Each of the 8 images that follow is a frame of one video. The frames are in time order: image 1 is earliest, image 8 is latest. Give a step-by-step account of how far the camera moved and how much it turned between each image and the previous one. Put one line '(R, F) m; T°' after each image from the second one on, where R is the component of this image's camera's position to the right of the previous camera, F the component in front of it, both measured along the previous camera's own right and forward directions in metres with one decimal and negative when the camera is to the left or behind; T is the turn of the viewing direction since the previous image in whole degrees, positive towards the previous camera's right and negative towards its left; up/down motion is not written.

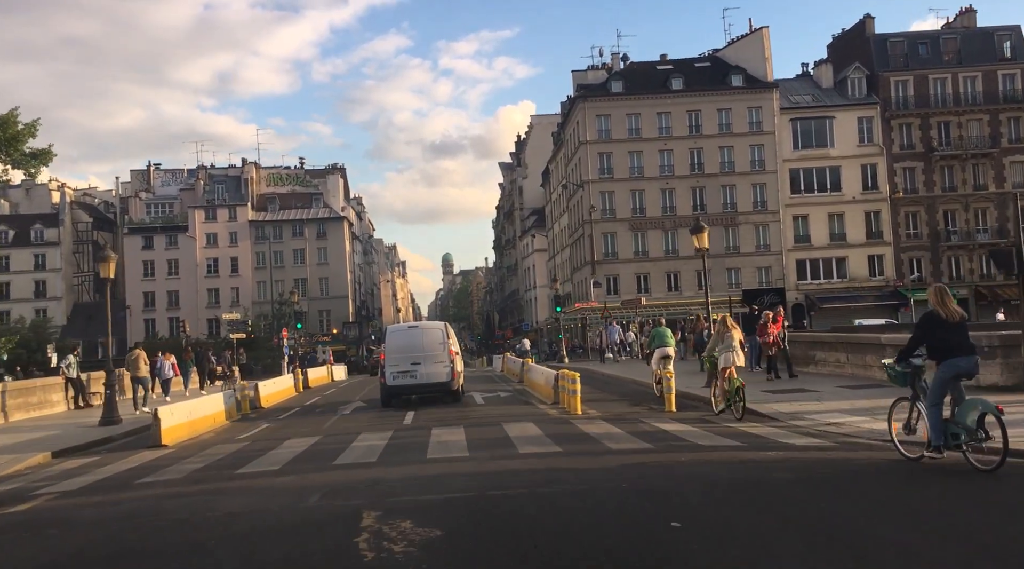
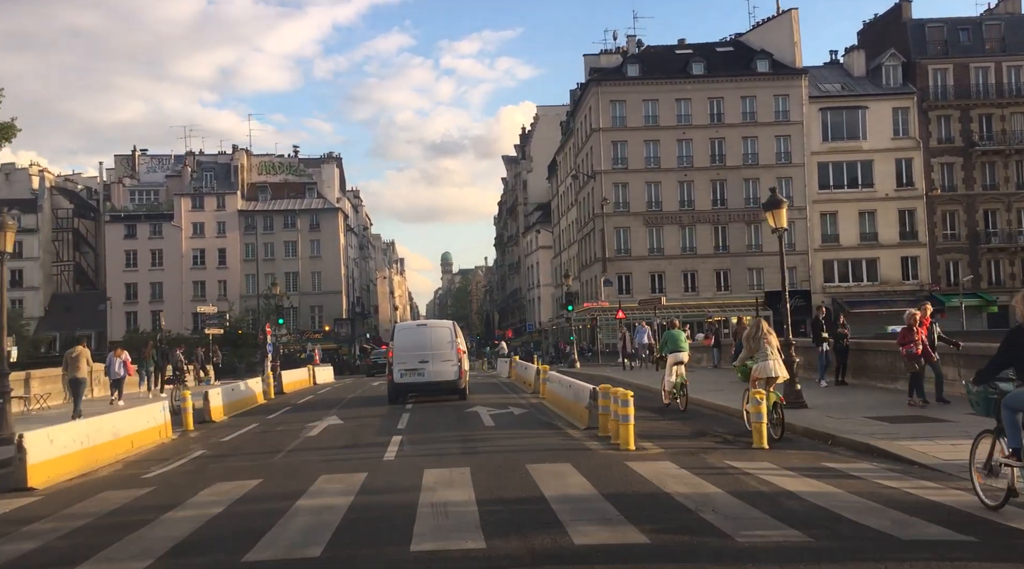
(-0.4, +4.9) m; 0°
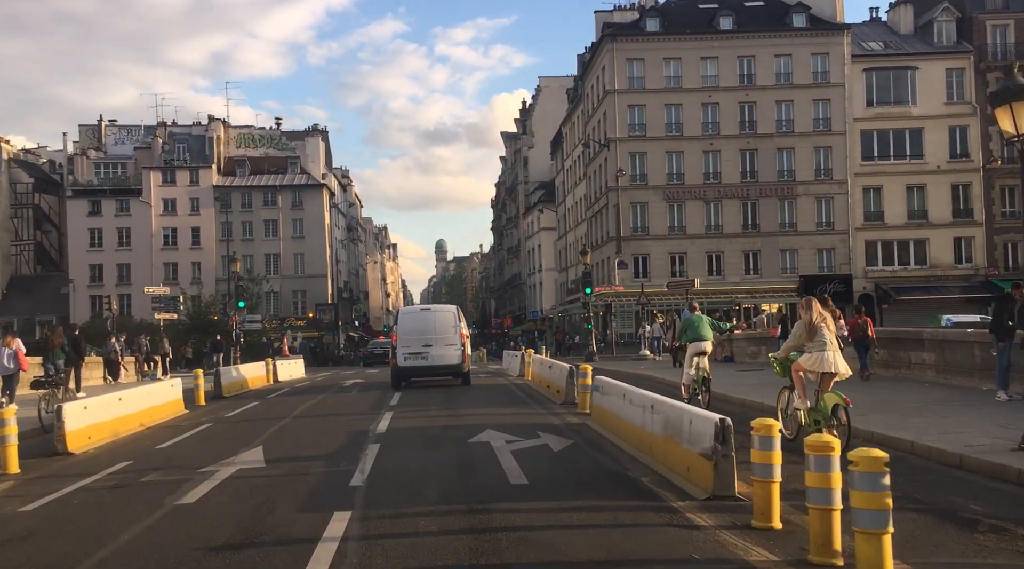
(-0.5, +7.0) m; 0°
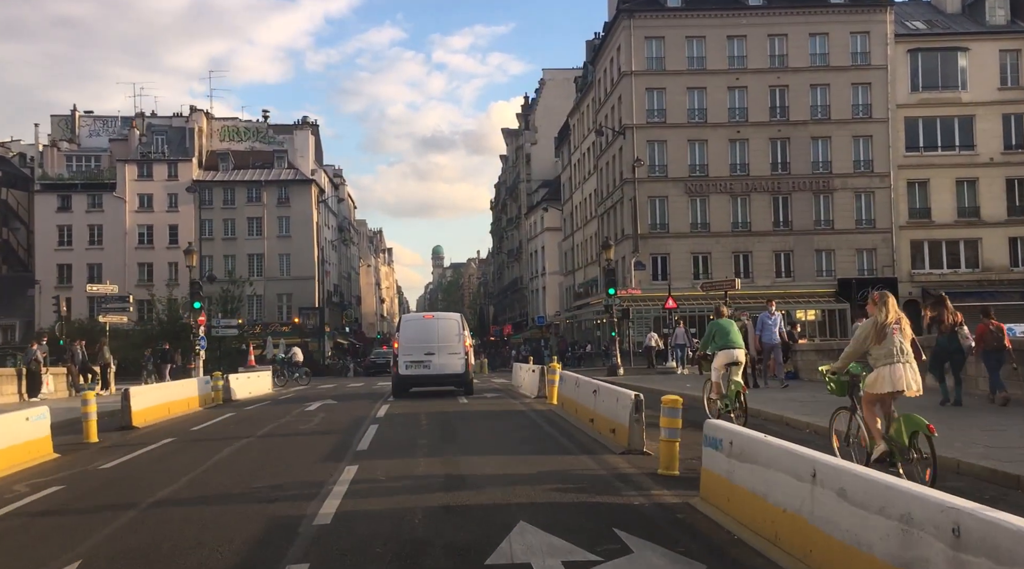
(-0.5, +5.8) m; 0°
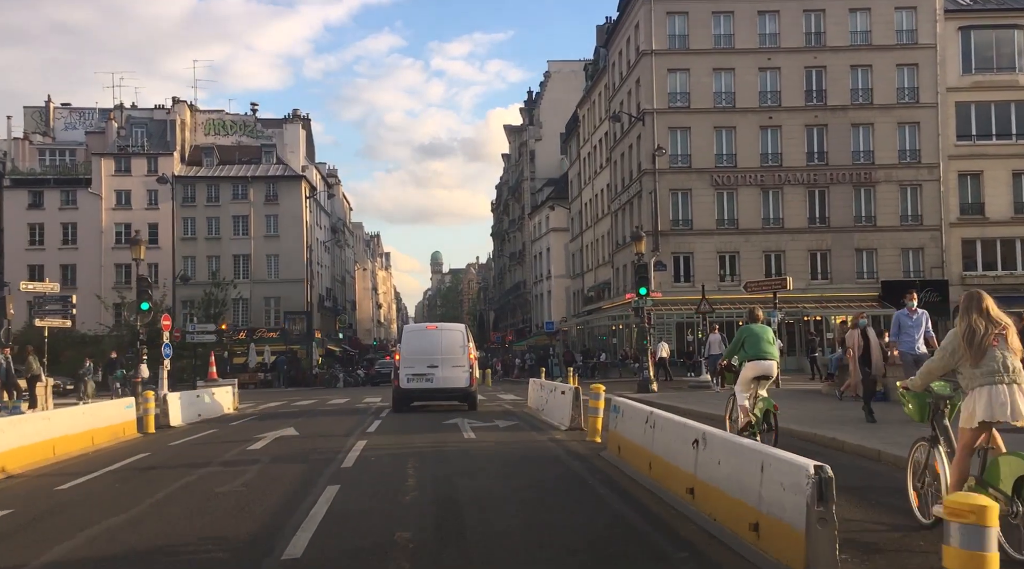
(-0.4, +5.0) m; 0°
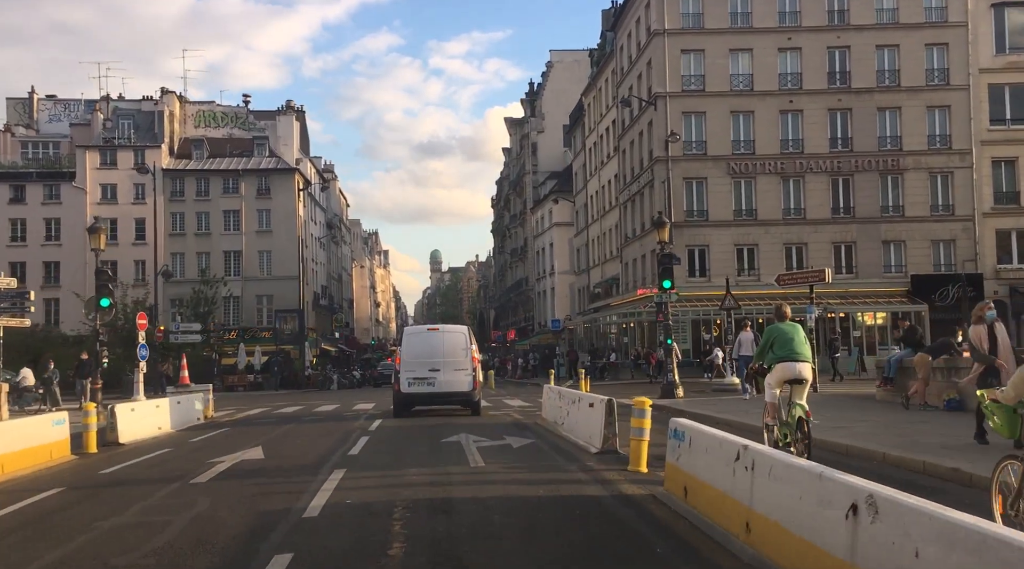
(-0.2, +2.8) m; 0°
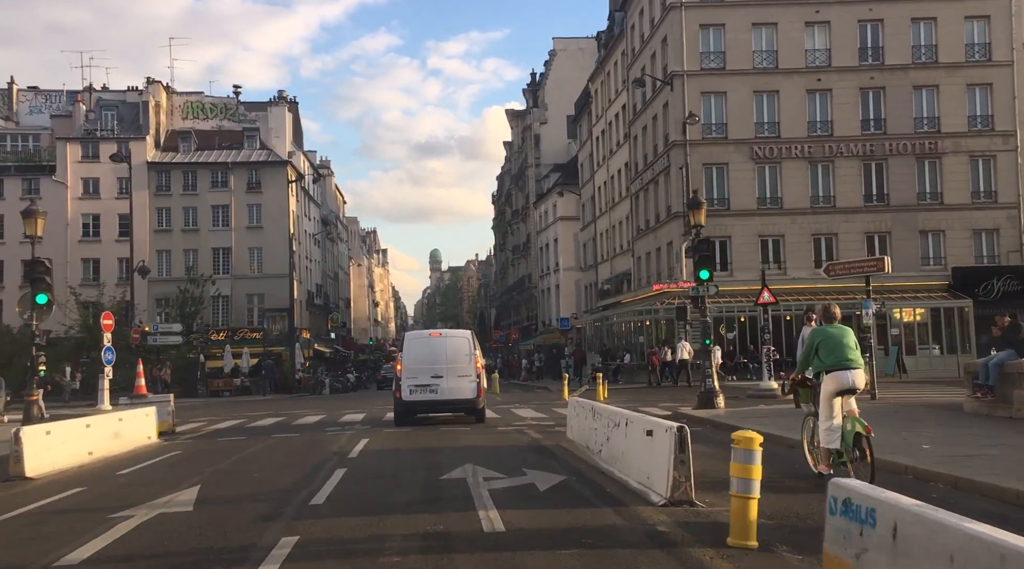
(-0.3, +3.3) m; 0°
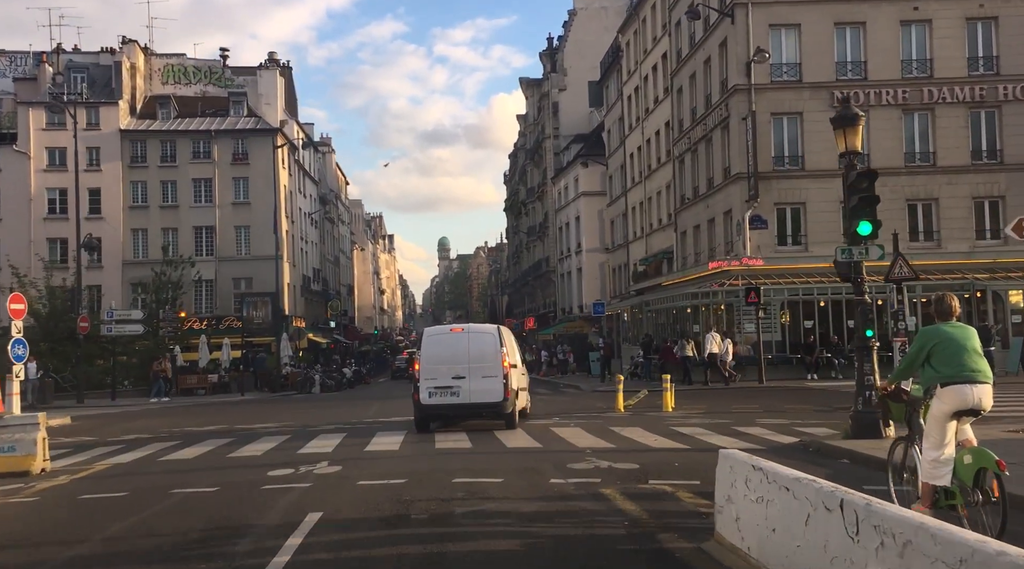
(-0.6, +7.1) m; -1°
